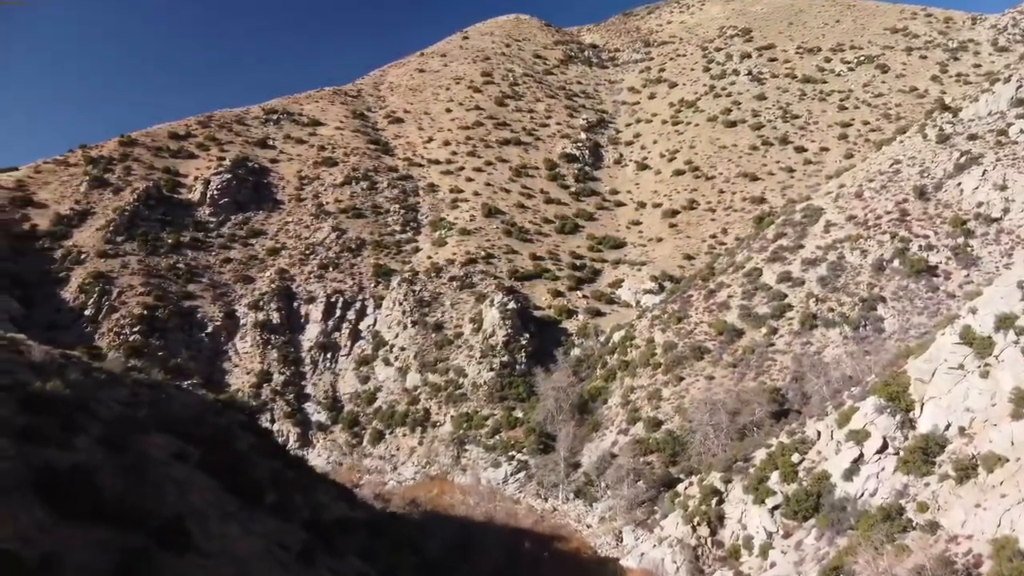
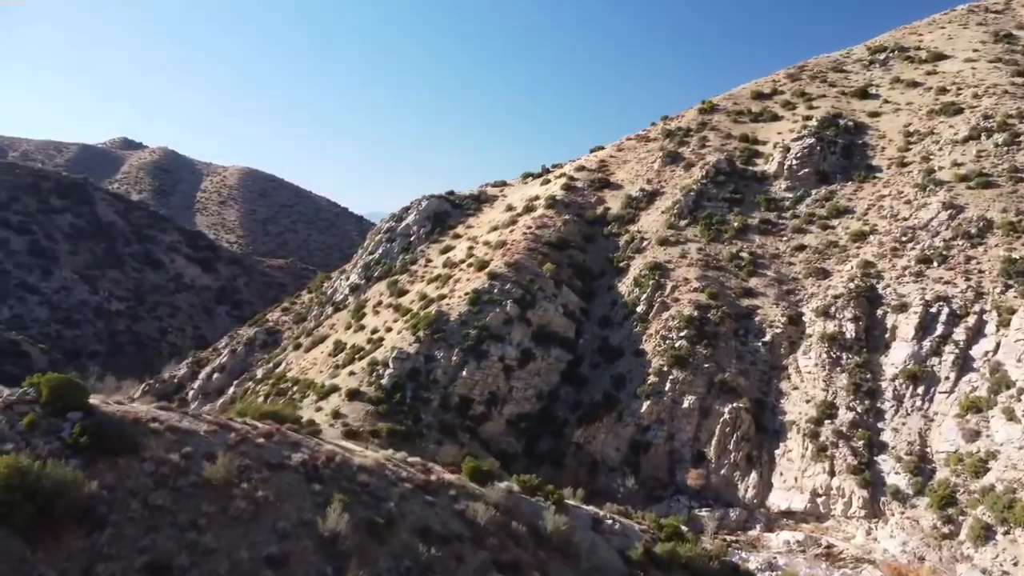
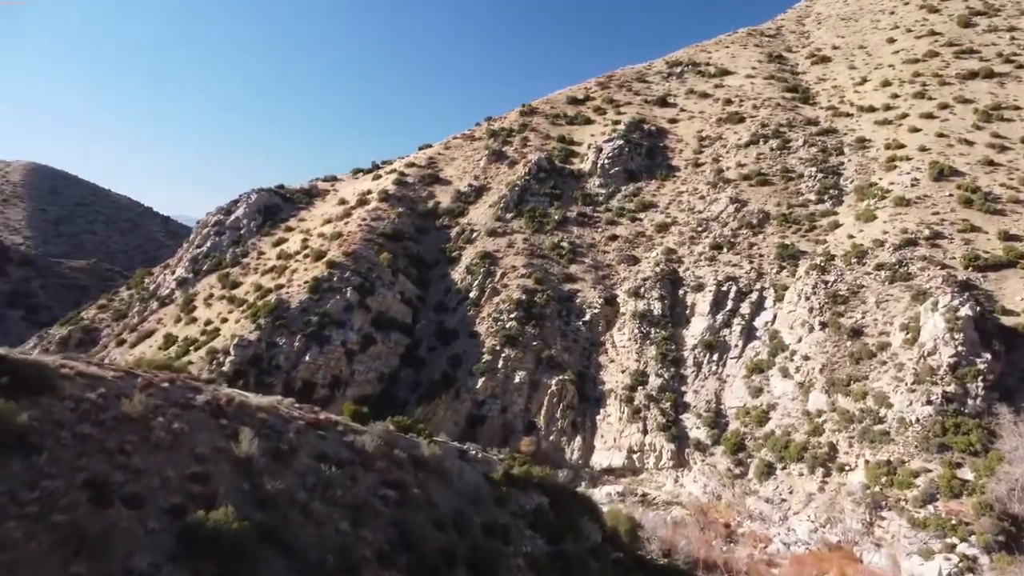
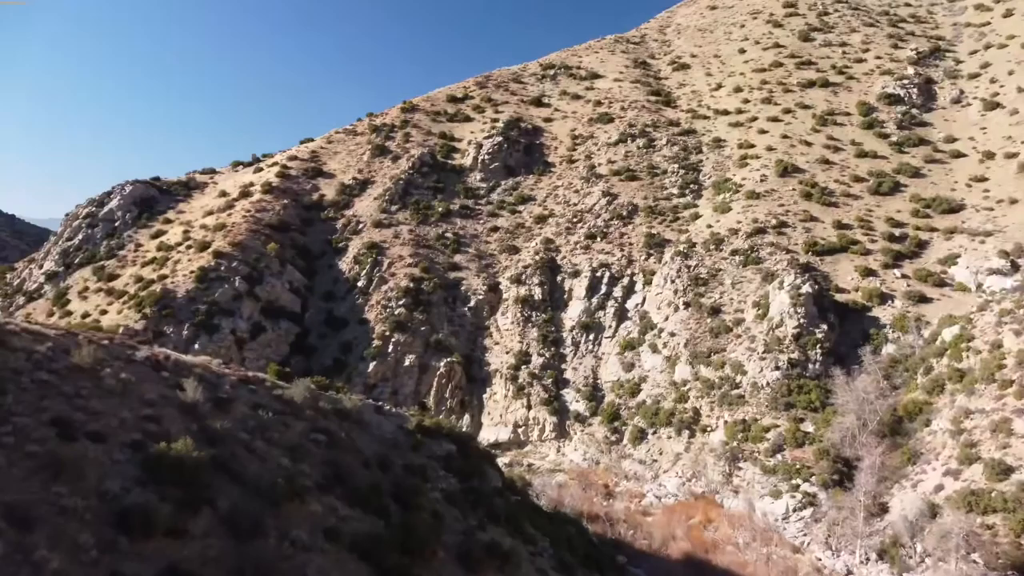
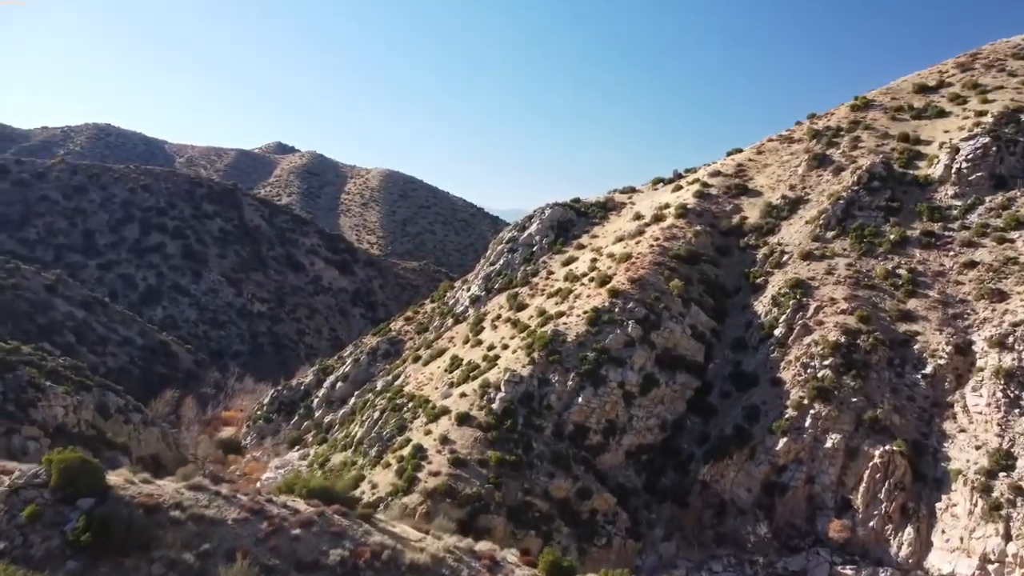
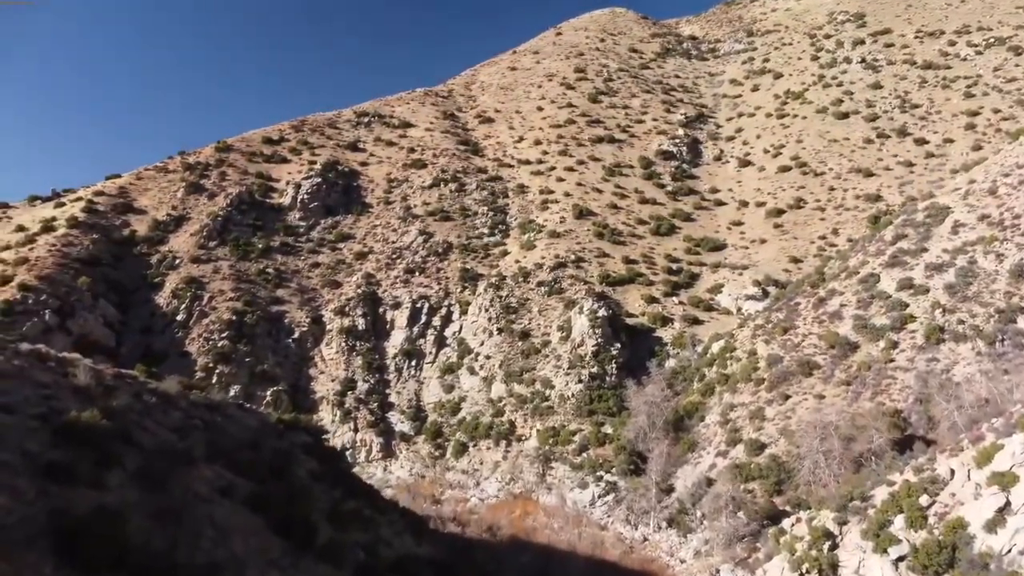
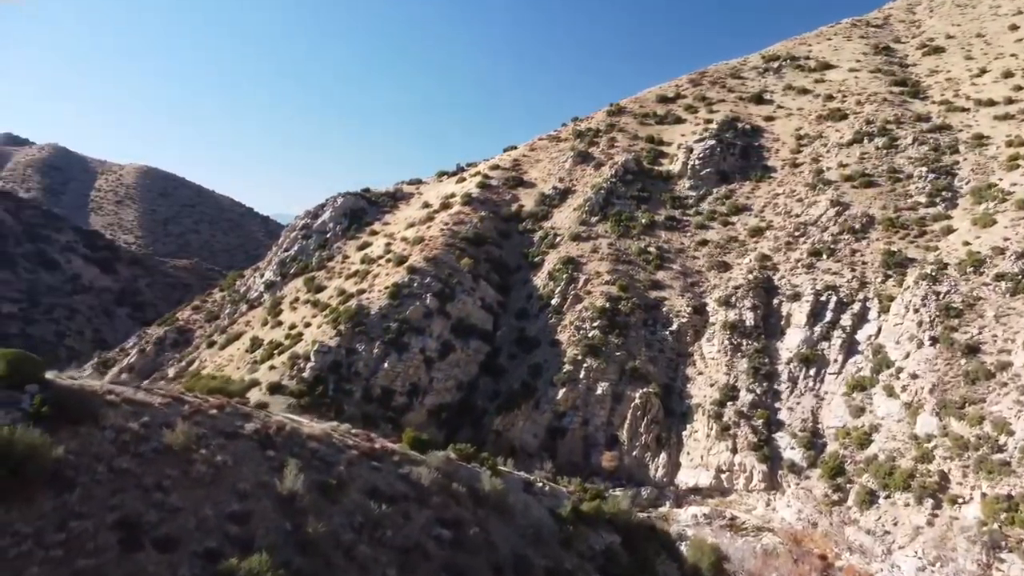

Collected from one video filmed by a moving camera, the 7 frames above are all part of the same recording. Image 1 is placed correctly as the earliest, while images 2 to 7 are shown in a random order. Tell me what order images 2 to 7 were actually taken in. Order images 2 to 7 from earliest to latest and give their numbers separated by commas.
6, 4, 3, 7, 2, 5
